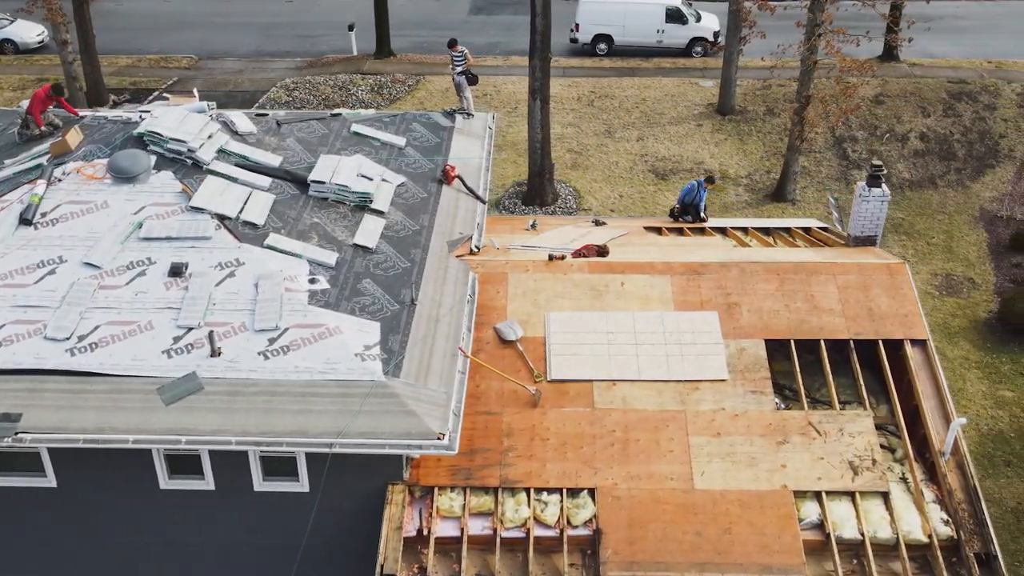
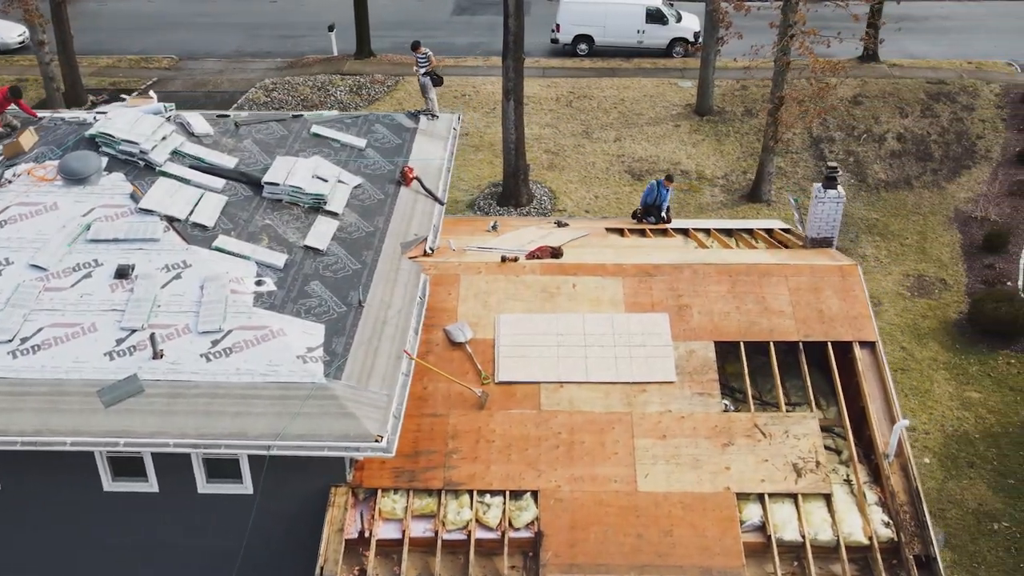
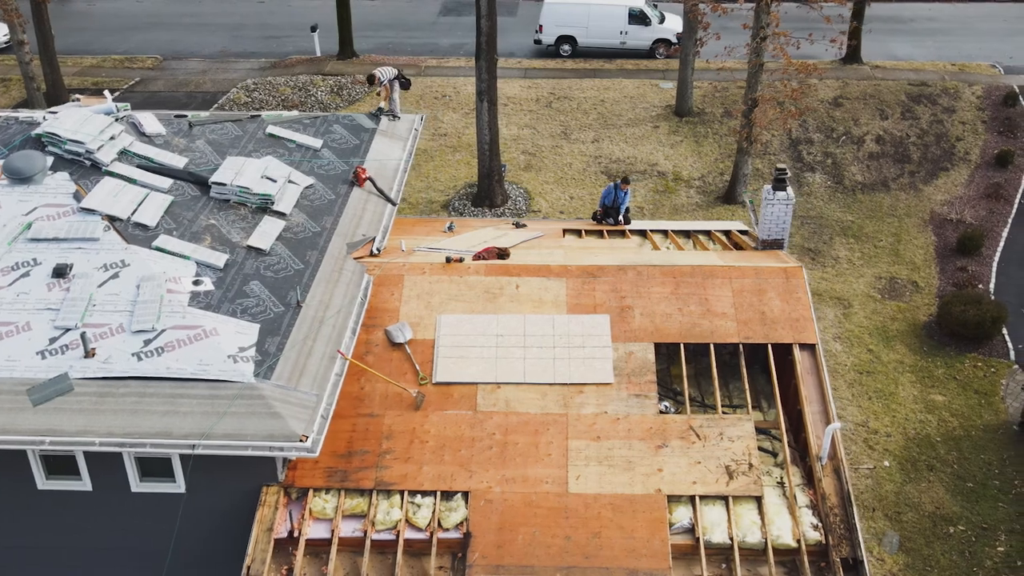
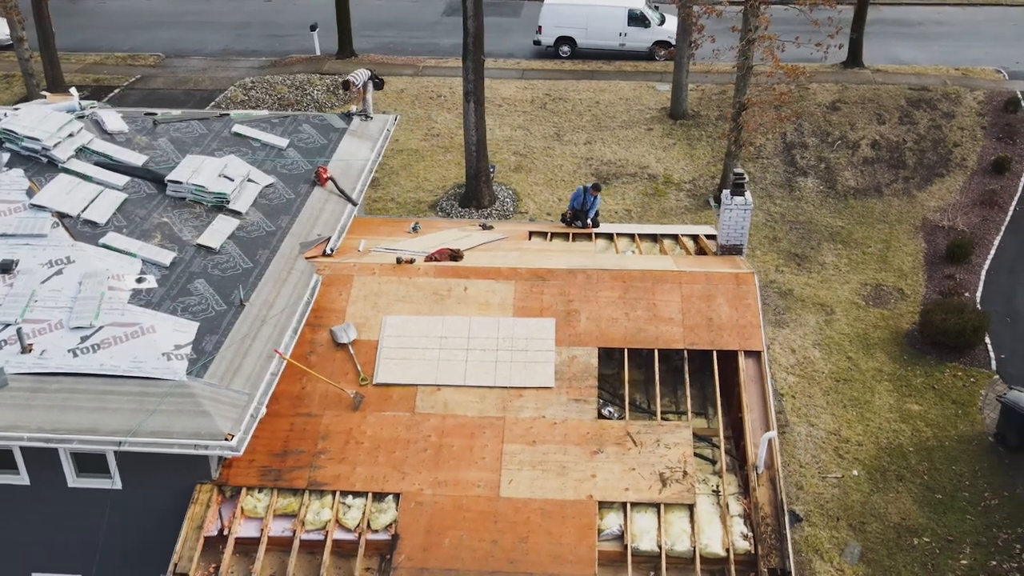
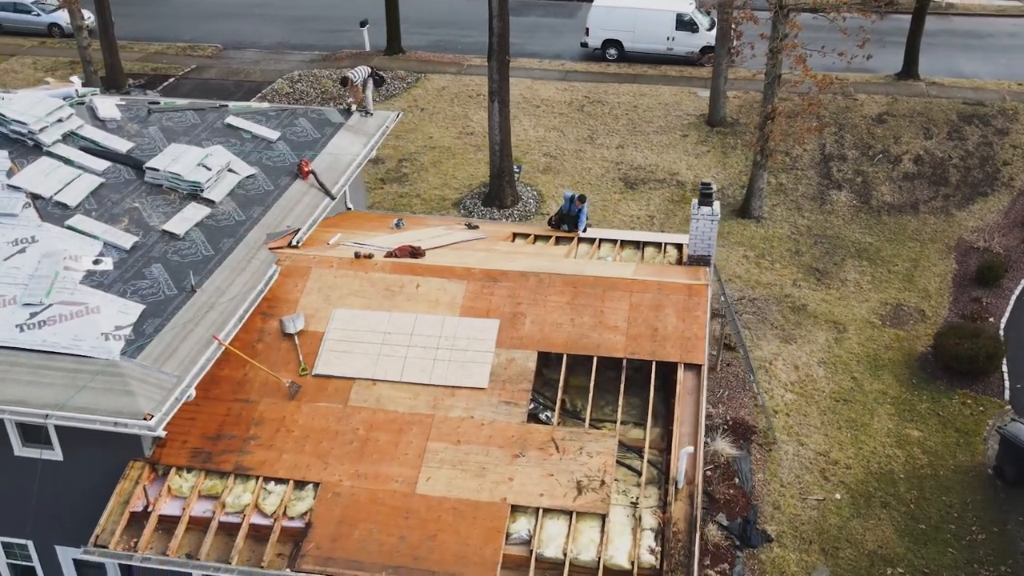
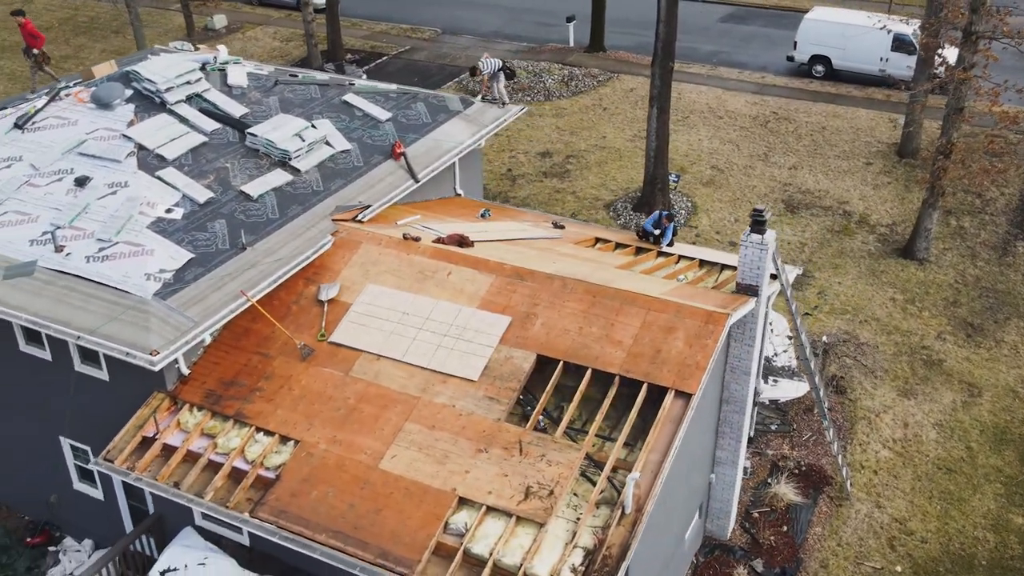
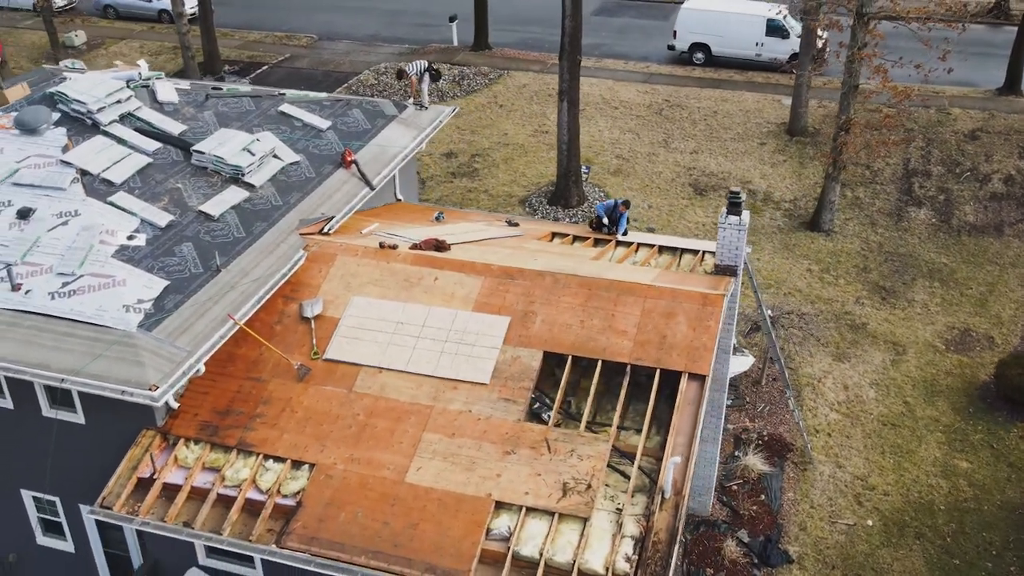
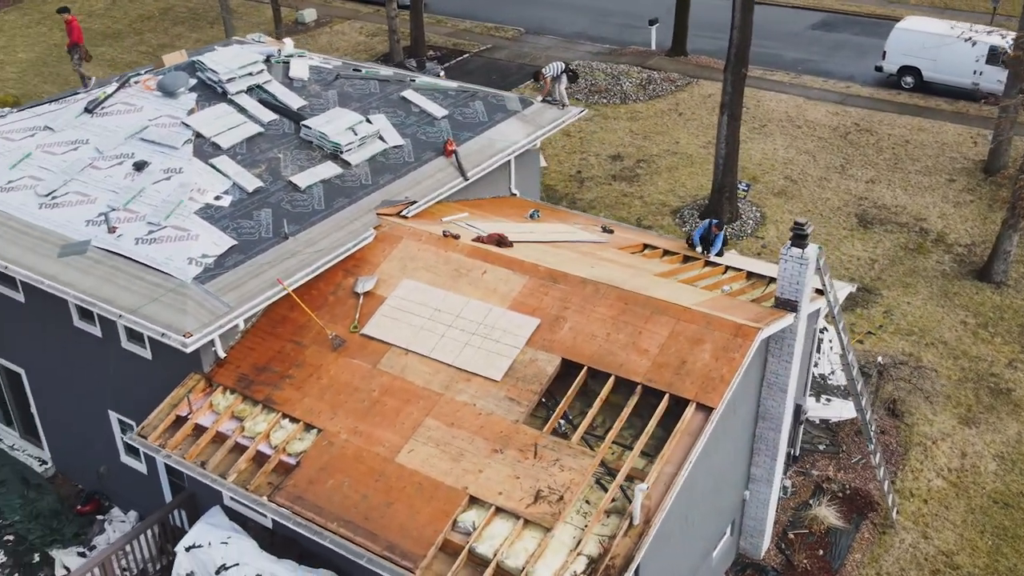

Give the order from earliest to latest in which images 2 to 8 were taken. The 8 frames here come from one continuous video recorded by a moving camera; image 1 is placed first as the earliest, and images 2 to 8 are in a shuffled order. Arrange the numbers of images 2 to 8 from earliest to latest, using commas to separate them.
2, 3, 4, 5, 7, 6, 8
